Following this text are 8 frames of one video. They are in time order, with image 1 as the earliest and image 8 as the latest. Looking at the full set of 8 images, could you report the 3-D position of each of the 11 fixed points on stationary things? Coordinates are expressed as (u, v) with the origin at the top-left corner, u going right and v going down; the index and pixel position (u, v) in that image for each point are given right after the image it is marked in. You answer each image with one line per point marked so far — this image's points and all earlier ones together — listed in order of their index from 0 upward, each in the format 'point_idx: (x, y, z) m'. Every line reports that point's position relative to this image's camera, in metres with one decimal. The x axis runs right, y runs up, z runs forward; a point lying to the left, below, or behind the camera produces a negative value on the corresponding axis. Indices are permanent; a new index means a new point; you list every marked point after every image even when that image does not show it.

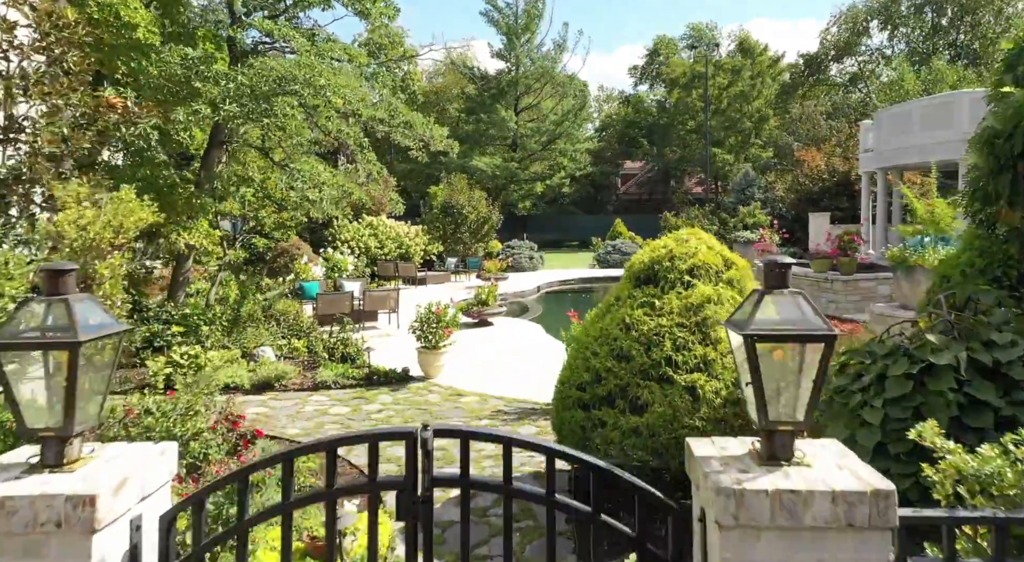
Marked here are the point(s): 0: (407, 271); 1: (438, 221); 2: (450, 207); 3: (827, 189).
0: (-2.4, +0.2, +16.3) m
1: (-2.1, +1.7, +19.9) m
2: (-1.8, +2.1, +19.8) m
3: (+8.6, +2.5, +19.2) m
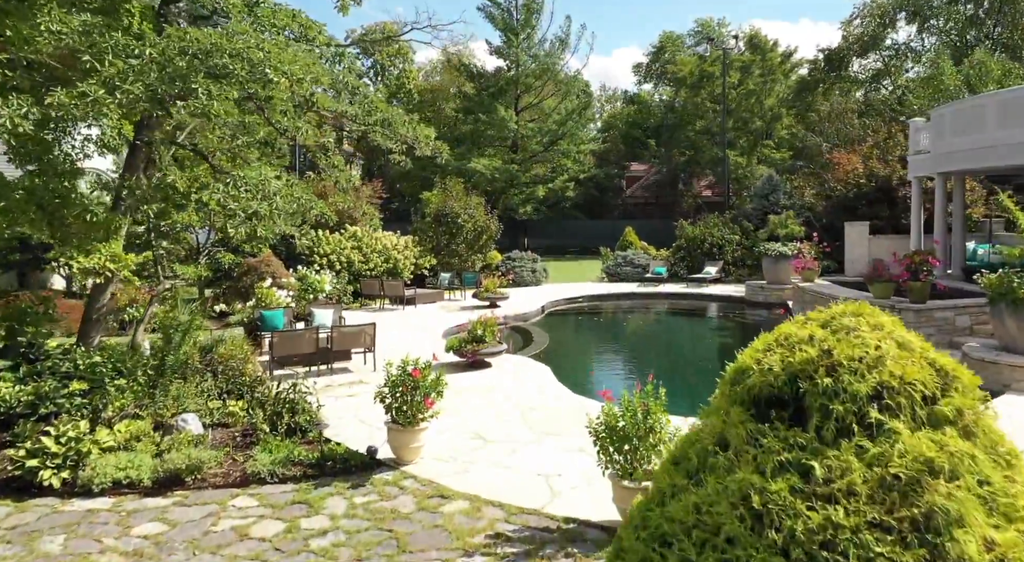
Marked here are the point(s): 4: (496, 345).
0: (-2.4, -0.2, +14.4) m
1: (-2.1, +1.3, +18.0) m
2: (-1.7, +1.7, +17.8) m
3: (+8.6, +2.1, +17.2) m
4: (-0.2, -0.8, +9.0) m
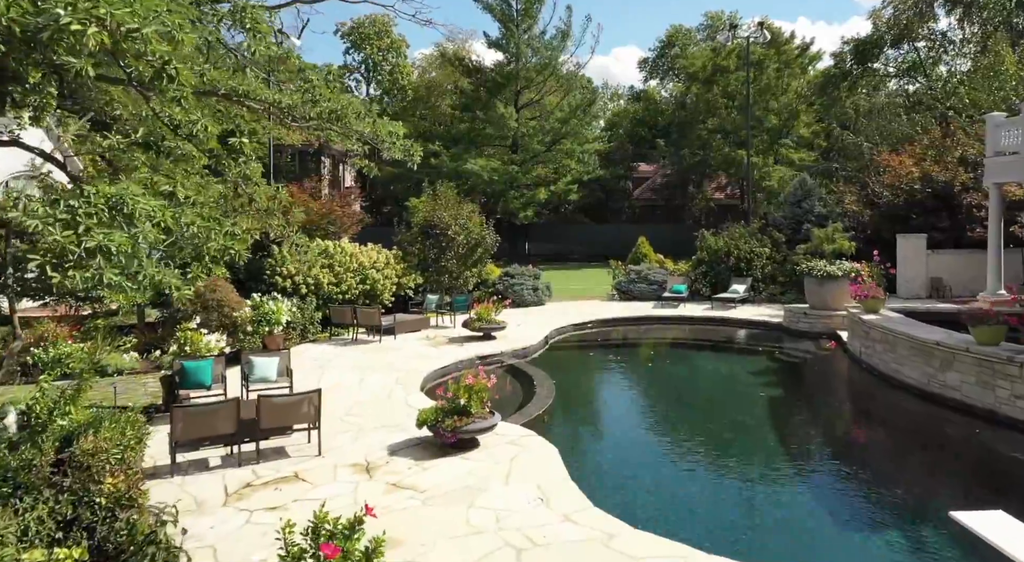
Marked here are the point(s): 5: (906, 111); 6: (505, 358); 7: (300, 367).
0: (-2.4, -0.6, +12.0) m
1: (-2.1, +0.8, +15.6) m
2: (-1.8, +1.2, +15.5) m
3: (+8.5, +1.6, +14.9) m
4: (-0.3, -1.3, +6.7) m
5: (+10.6, +4.6, +18.9) m
6: (-0.1, -1.2, +11.3) m
7: (-3.1, -1.3, +10.2) m
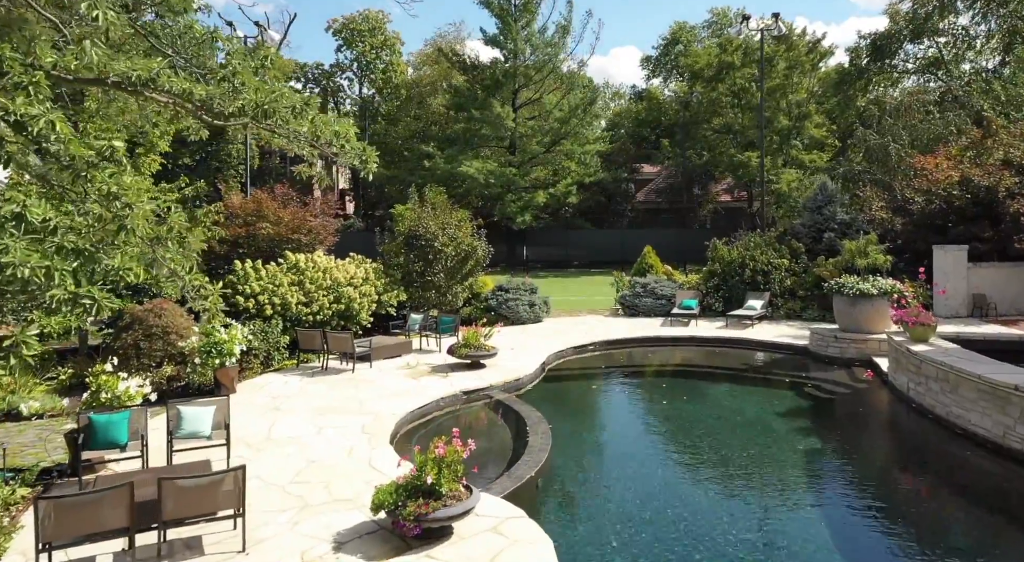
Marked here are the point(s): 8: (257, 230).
0: (-2.5, -0.9, +10.5) m
1: (-2.3, +0.5, +14.2) m
2: (-1.9, +0.9, +14.0) m
3: (+8.4, +1.3, +13.4) m
4: (-0.4, -1.6, +5.2) m
5: (+10.4, +4.2, +17.5) m
6: (-0.3, -1.5, +9.8) m
7: (-3.3, -1.6, +8.7) m
8: (-4.5, +0.9, +12.6) m
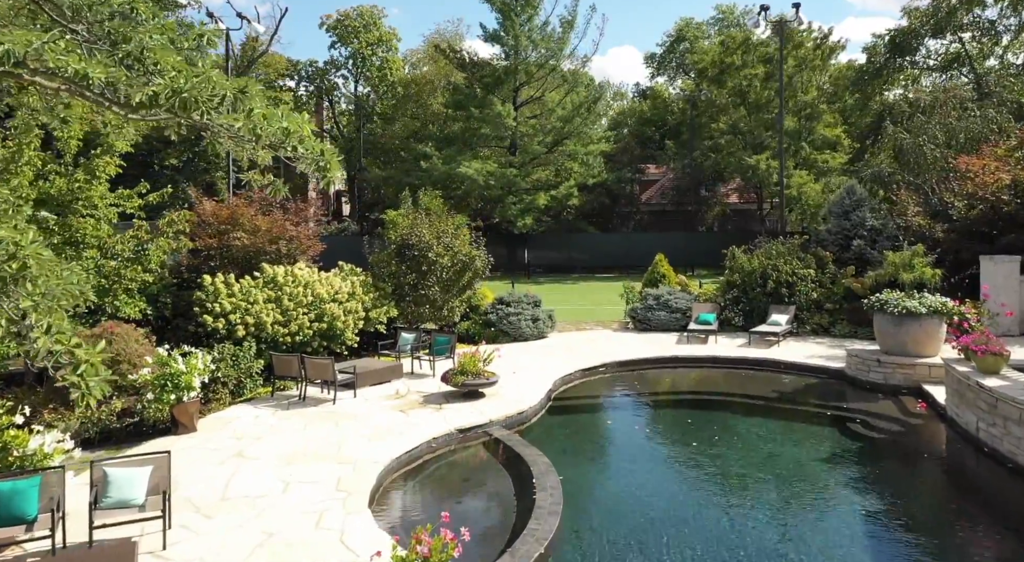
0: (-2.5, -1.2, +9.3) m
1: (-2.2, +0.3, +12.9) m
2: (-1.9, +0.6, +12.7) m
3: (+8.4, +1.1, +12.1) m
4: (-0.4, -1.8, +3.9) m
5: (+10.5, +4.0, +16.2) m
6: (-0.2, -1.8, +8.5) m
7: (-3.2, -1.8, +7.4) m
8: (-4.5, +0.7, +11.4) m
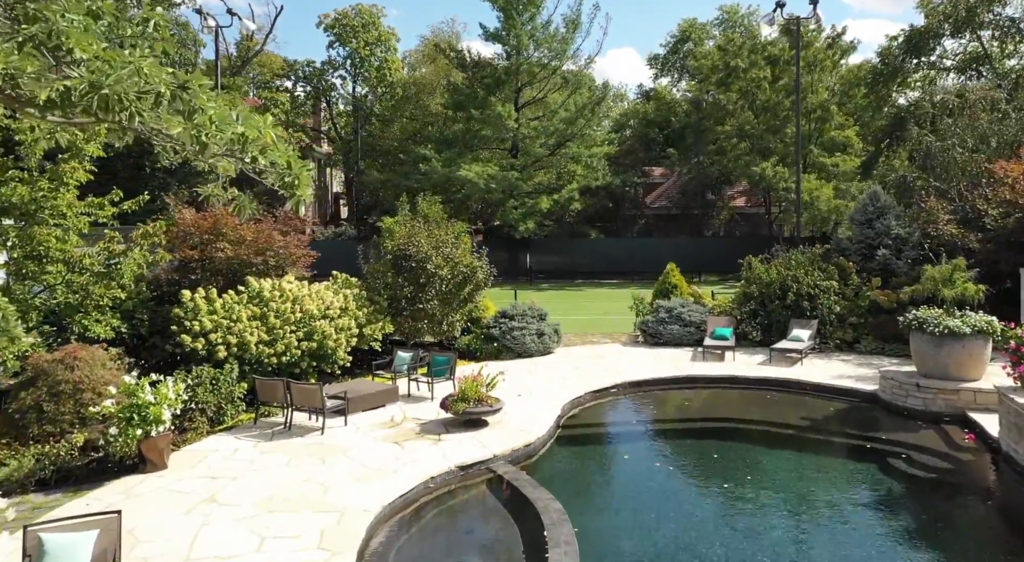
0: (-2.4, -1.4, +8.4) m
1: (-2.1, 0.0, +12.0) m
2: (-1.8, +0.4, +11.9) m
3: (+8.5, +0.8, +11.3) m
4: (-0.3, -2.1, +3.1) m
5: (+10.5, +3.8, +15.4) m
6: (-0.2, -2.0, +7.7) m
7: (-3.1, -2.0, +6.6) m
8: (-4.4, +0.4, +10.5) m
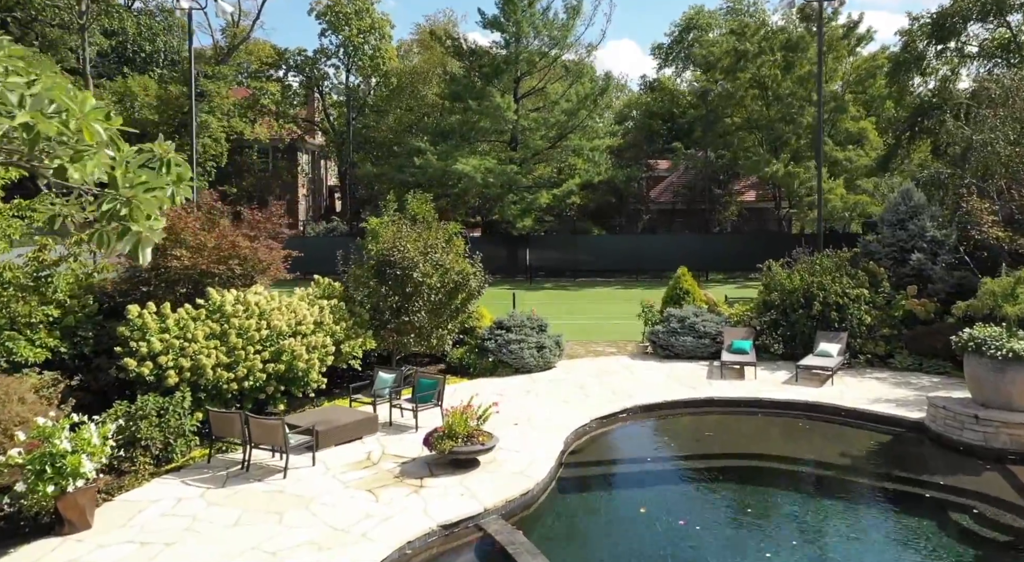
0: (-2.5, -1.6, +7.2) m
1: (-2.2, -0.1, +10.8) m
2: (-1.8, +0.3, +10.6) m
3: (+8.5, +0.7, +10.0) m
4: (-0.3, -2.3, +1.8) m
5: (+10.5, +3.7, +14.1) m
6: (-0.2, -2.2, +6.4) m
7: (-3.2, -2.2, +5.3) m
8: (-4.5, +0.3, +9.3) m
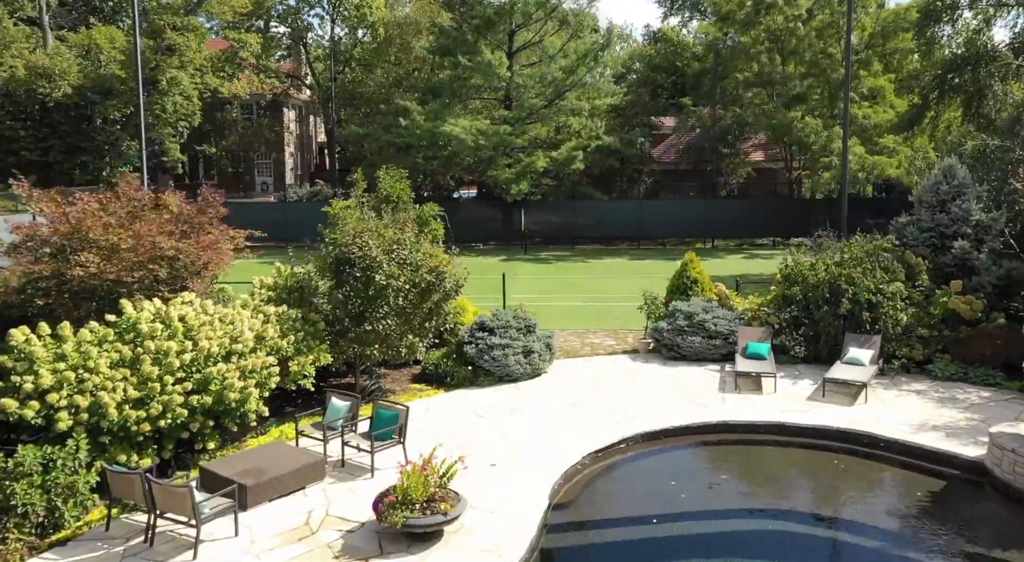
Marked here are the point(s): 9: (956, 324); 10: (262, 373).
0: (-2.7, -1.8, +5.7) m
1: (-2.4, -0.1, +9.2) m
2: (-2.1, +0.3, +9.0) m
3: (+8.2, +0.6, +8.3) m
4: (-0.6, -2.9, +0.4) m
5: (+10.3, +3.9, +12.2) m
6: (-0.5, -2.5, +5.0) m
7: (-3.4, -2.6, +3.9) m
8: (-4.7, +0.2, +7.6) m
9: (+6.8, -0.7, +10.8) m
10: (-2.8, -1.0, +7.8) m
